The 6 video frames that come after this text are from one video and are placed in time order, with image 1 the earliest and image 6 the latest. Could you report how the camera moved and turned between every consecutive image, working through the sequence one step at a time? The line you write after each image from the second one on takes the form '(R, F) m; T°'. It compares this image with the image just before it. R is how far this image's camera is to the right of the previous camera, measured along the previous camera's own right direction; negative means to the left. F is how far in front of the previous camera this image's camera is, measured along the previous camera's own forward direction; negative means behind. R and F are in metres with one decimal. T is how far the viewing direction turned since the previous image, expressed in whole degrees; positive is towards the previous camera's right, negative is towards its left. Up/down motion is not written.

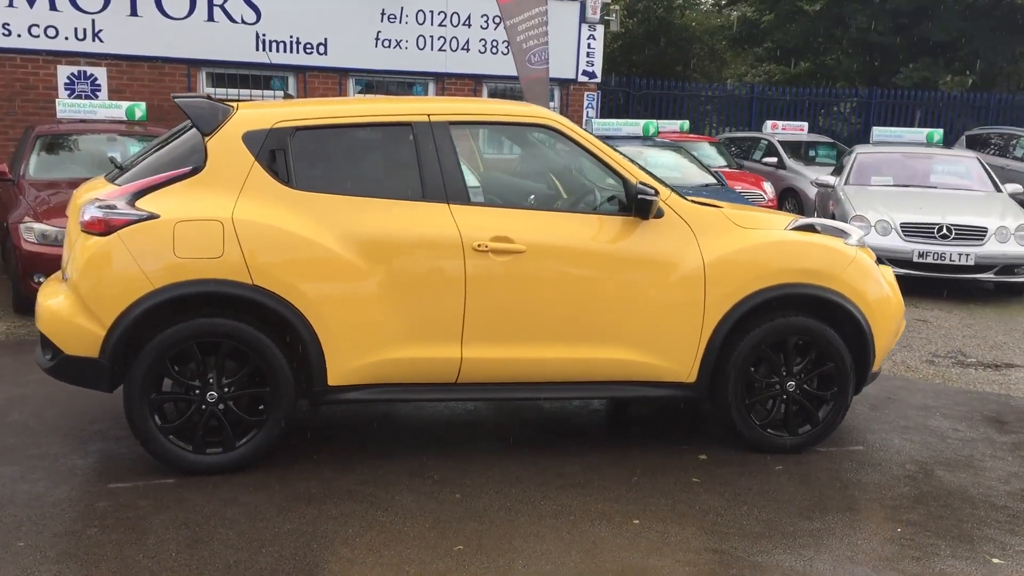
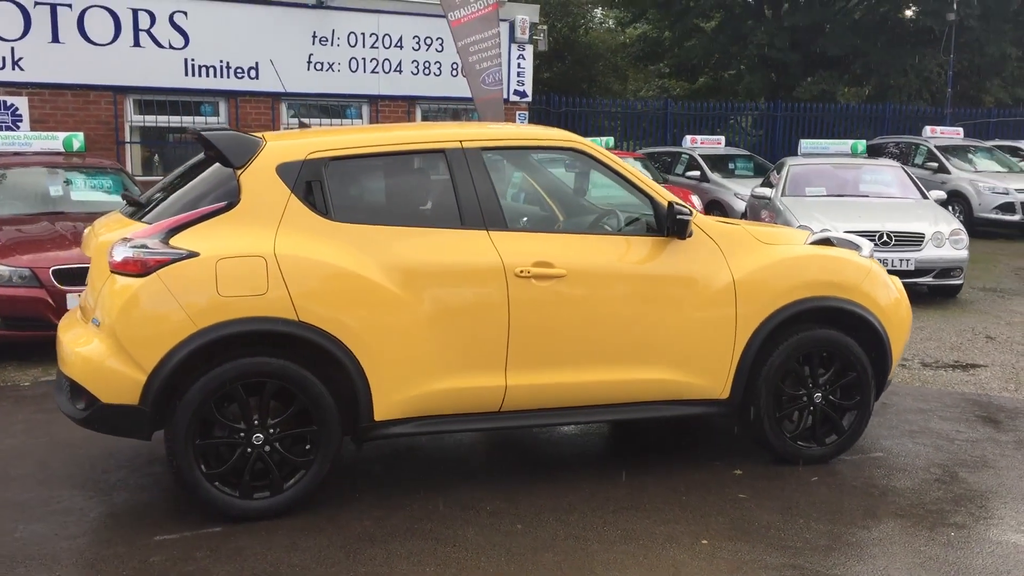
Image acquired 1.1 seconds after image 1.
(-0.6, +0.1) m; +6°
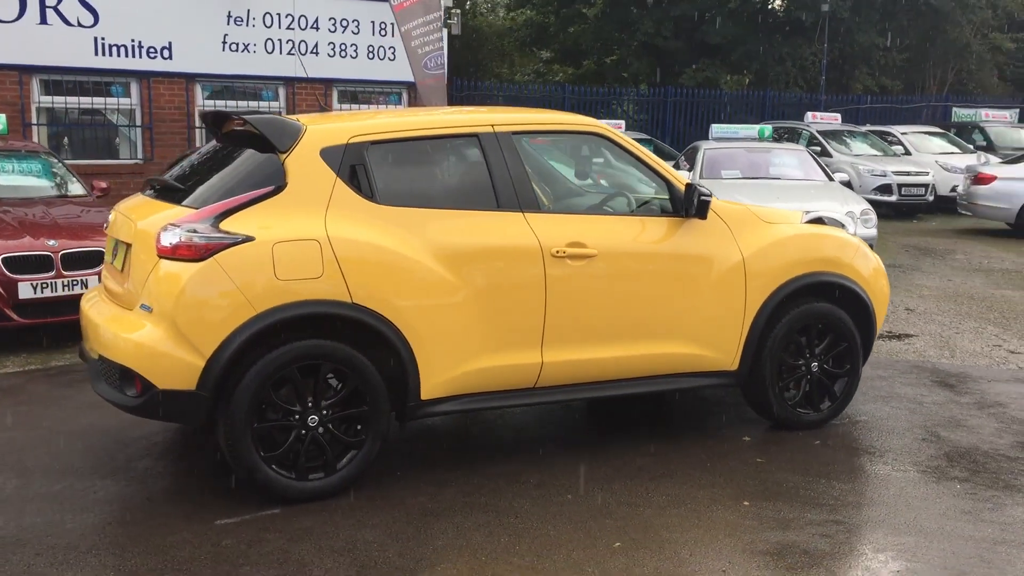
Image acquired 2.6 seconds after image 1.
(-0.7, -0.1) m; +8°
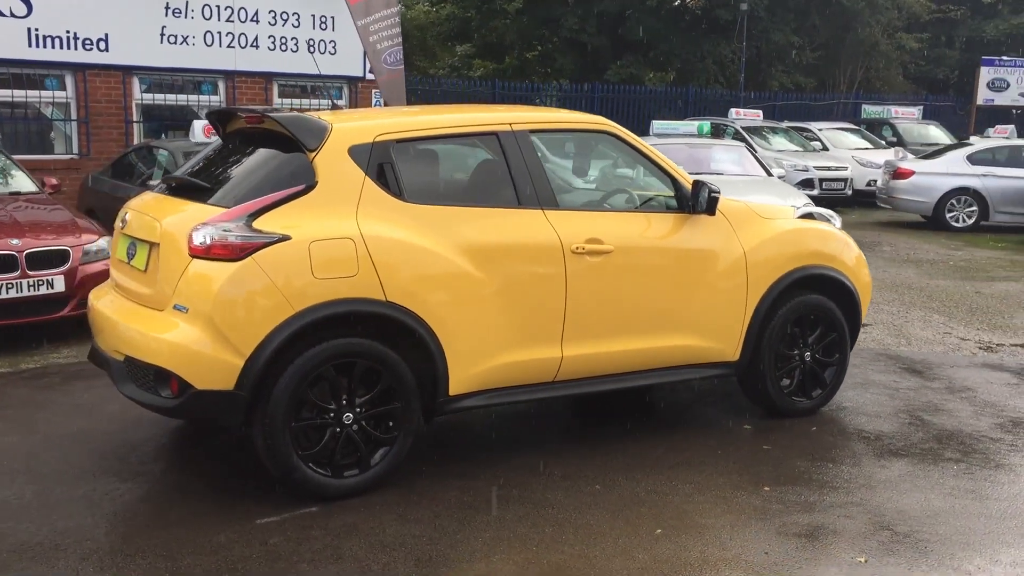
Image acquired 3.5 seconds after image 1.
(-0.5, -0.1) m; +5°
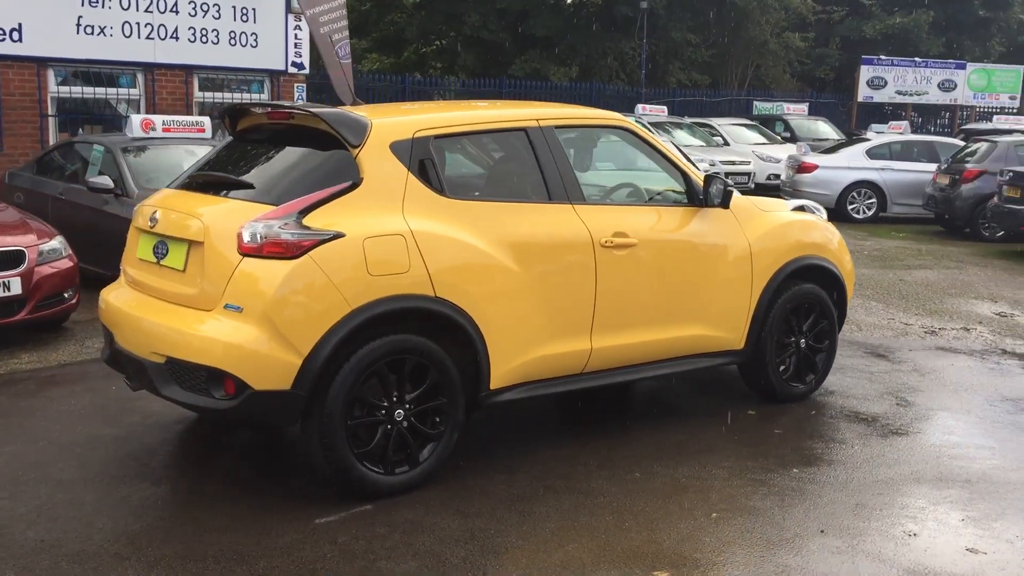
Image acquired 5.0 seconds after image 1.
(-0.7, 0.0) m; +7°
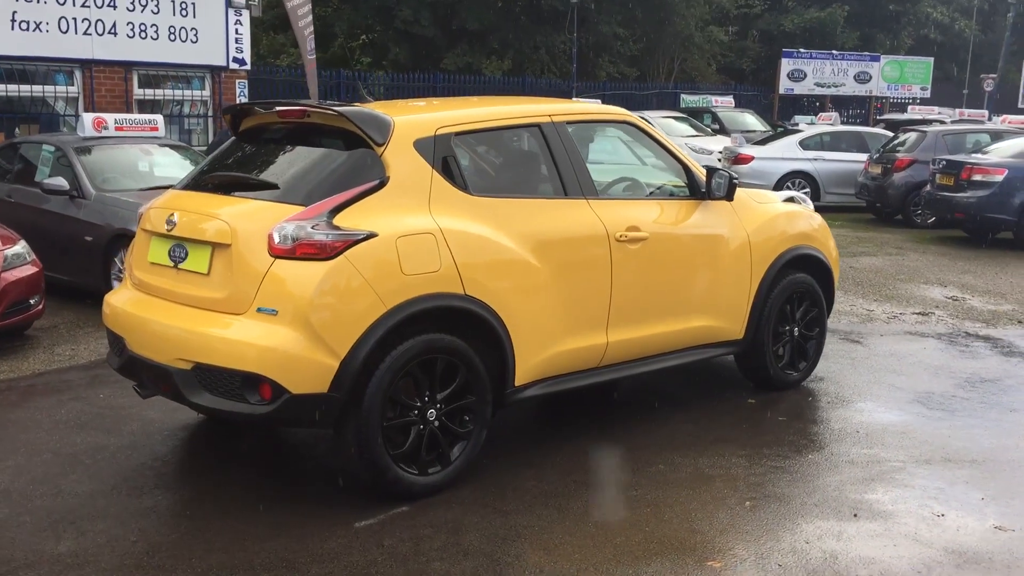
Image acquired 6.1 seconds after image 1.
(-0.4, 0.0) m; +5°
